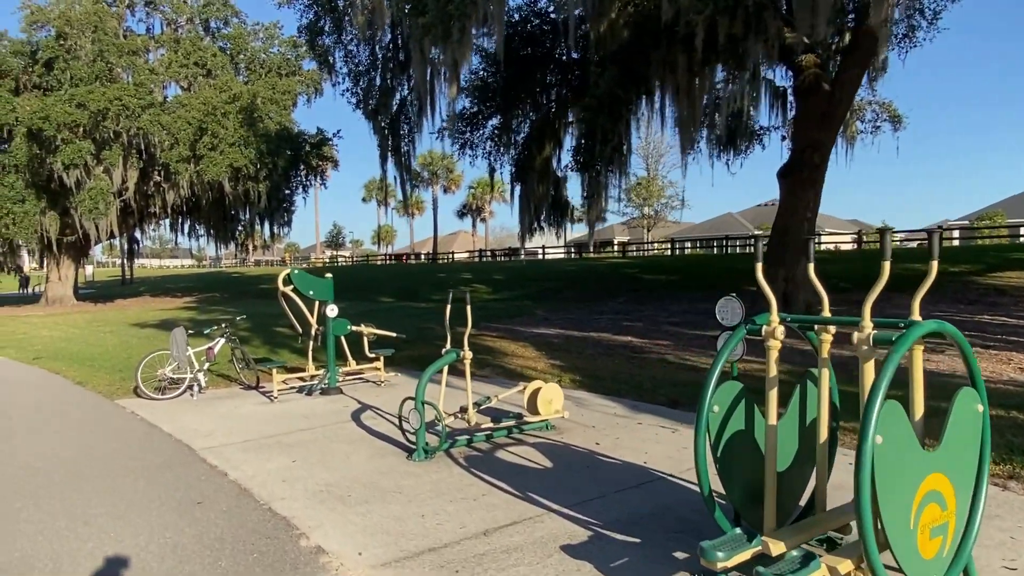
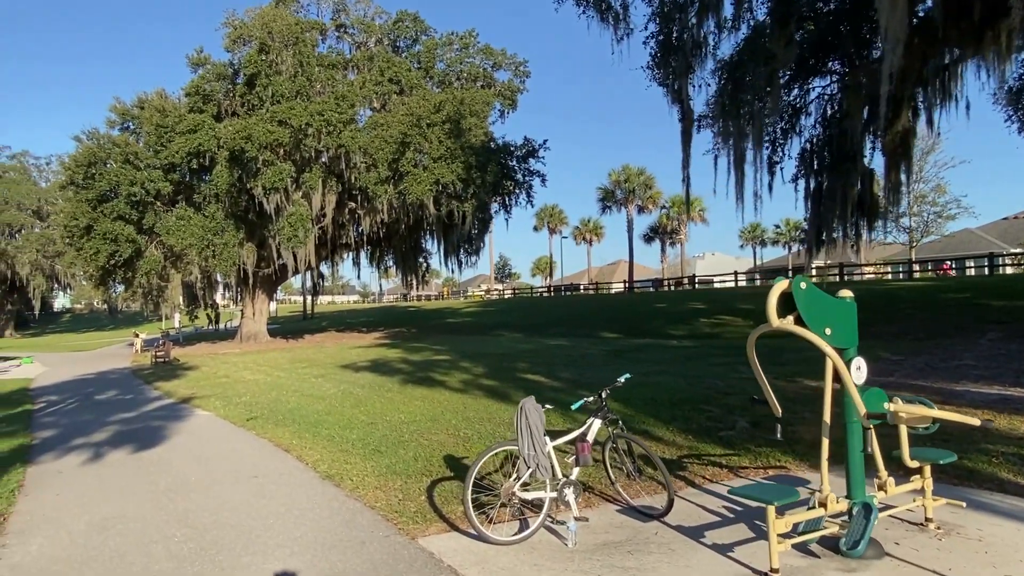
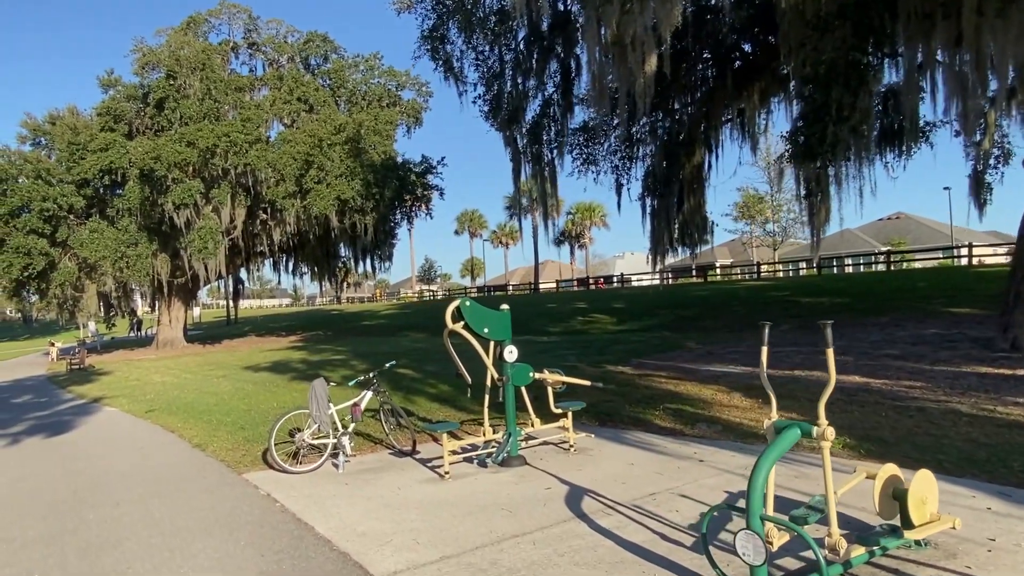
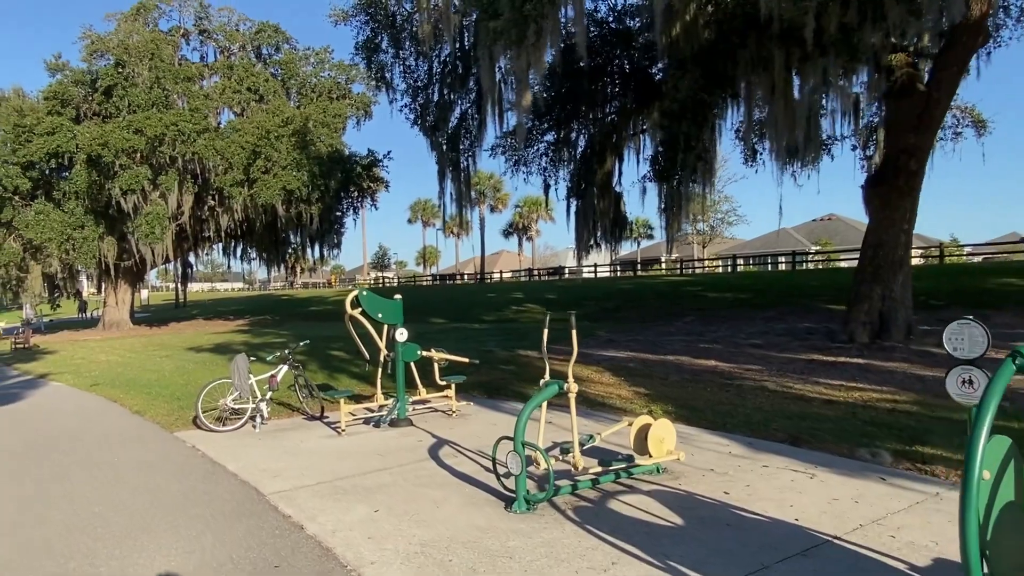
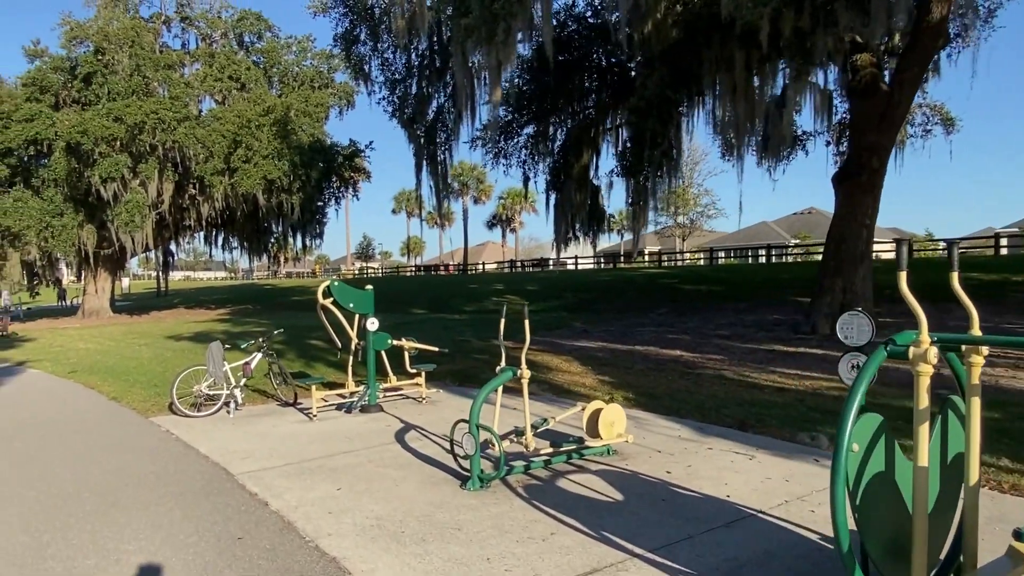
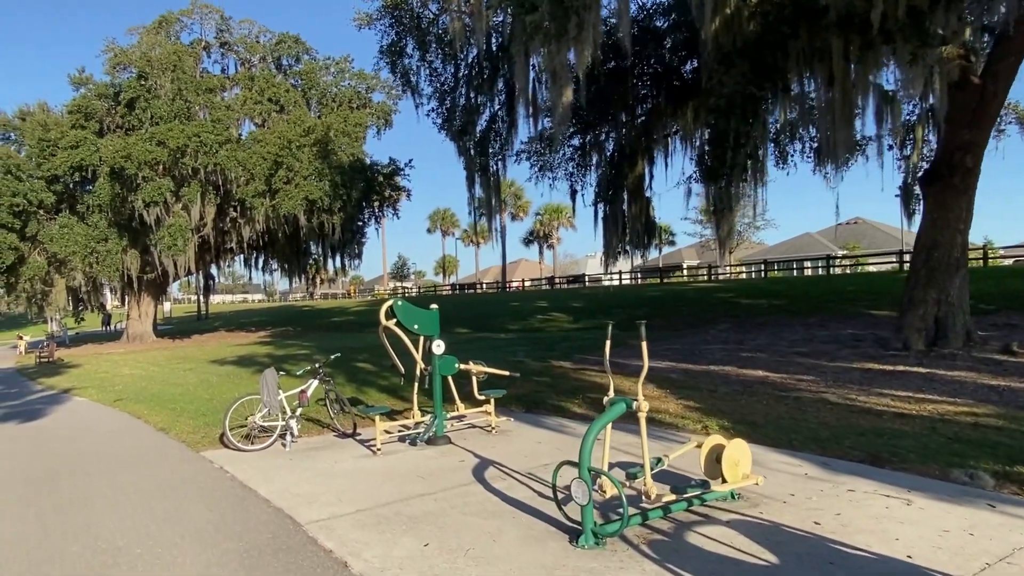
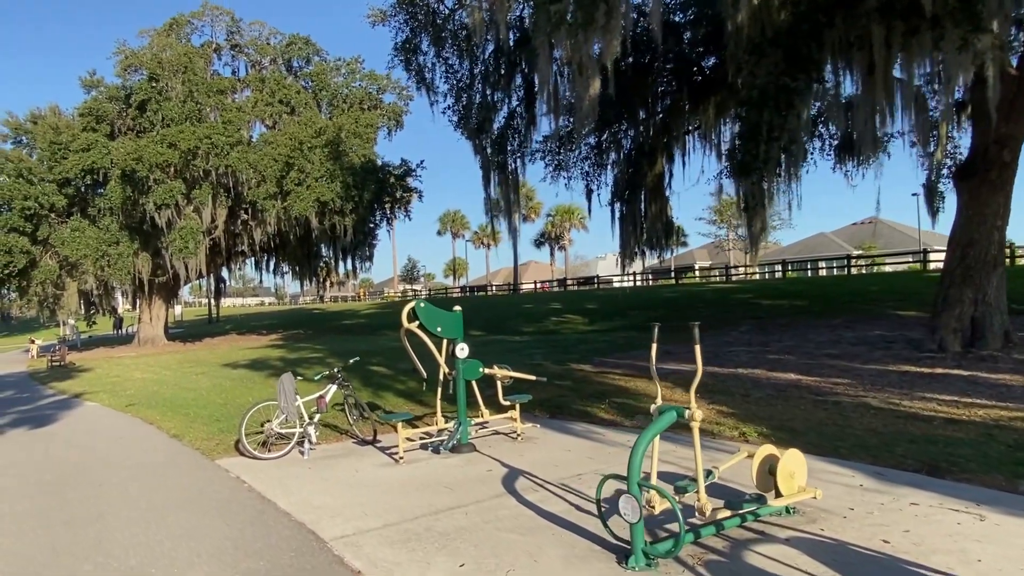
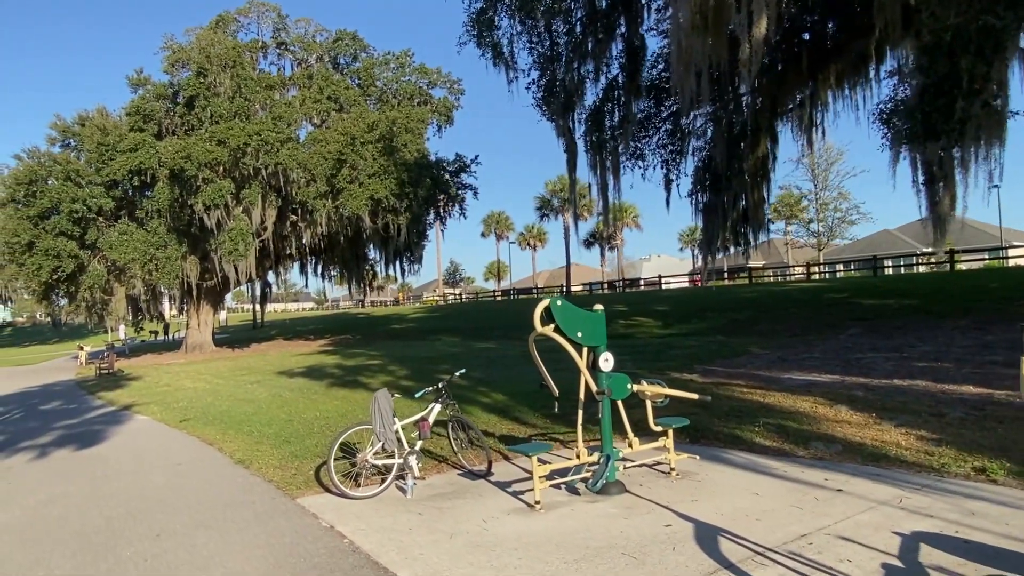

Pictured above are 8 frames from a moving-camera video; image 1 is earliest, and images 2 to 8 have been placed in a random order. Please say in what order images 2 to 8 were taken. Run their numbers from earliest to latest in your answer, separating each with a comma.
5, 4, 6, 7, 3, 8, 2
